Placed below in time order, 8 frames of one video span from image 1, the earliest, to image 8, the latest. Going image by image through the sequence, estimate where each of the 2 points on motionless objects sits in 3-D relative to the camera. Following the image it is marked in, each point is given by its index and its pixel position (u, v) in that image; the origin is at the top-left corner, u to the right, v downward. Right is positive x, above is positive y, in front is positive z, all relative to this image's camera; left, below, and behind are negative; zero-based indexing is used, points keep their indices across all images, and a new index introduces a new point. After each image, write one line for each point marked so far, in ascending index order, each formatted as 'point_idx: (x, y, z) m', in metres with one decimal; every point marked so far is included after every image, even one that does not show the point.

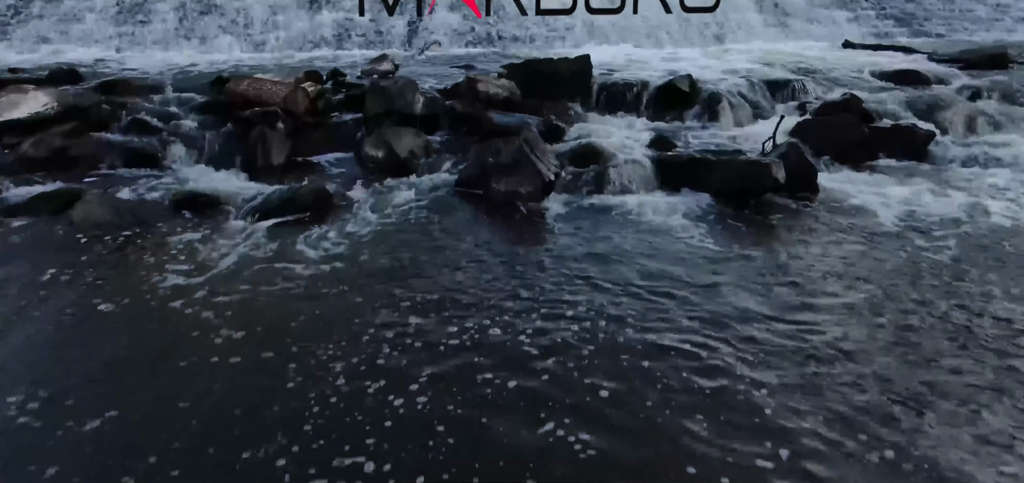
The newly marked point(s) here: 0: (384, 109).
0: (-1.3, +1.3, +7.5) m
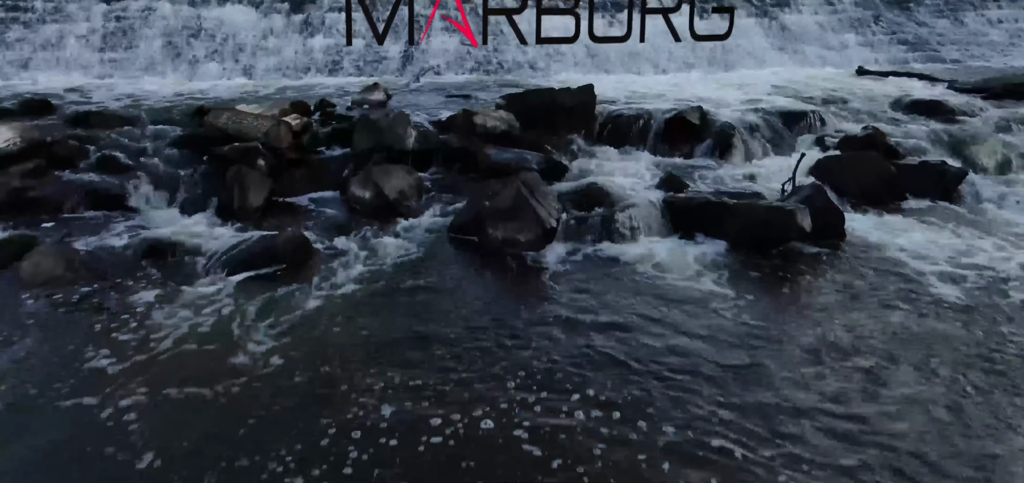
0: (-1.3, +0.9, +6.9) m
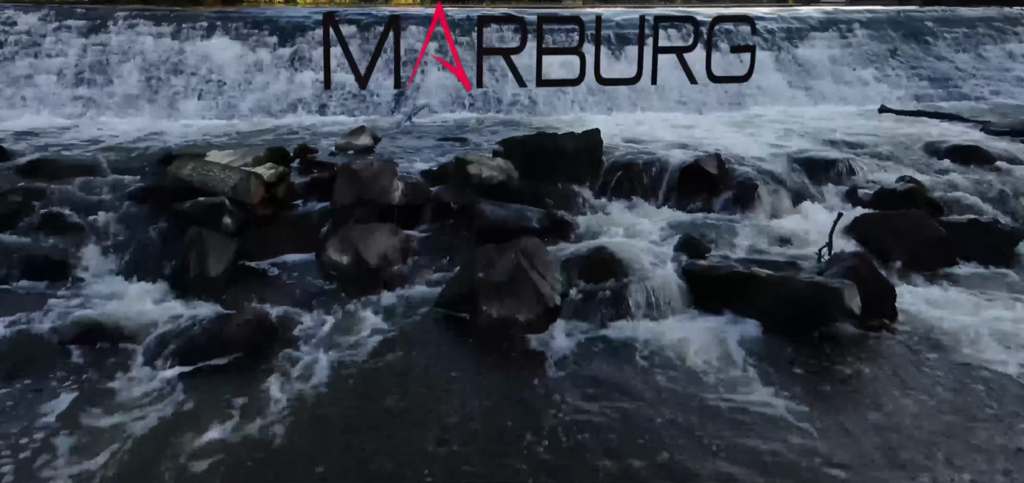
0: (-1.3, +0.3, +6.2) m
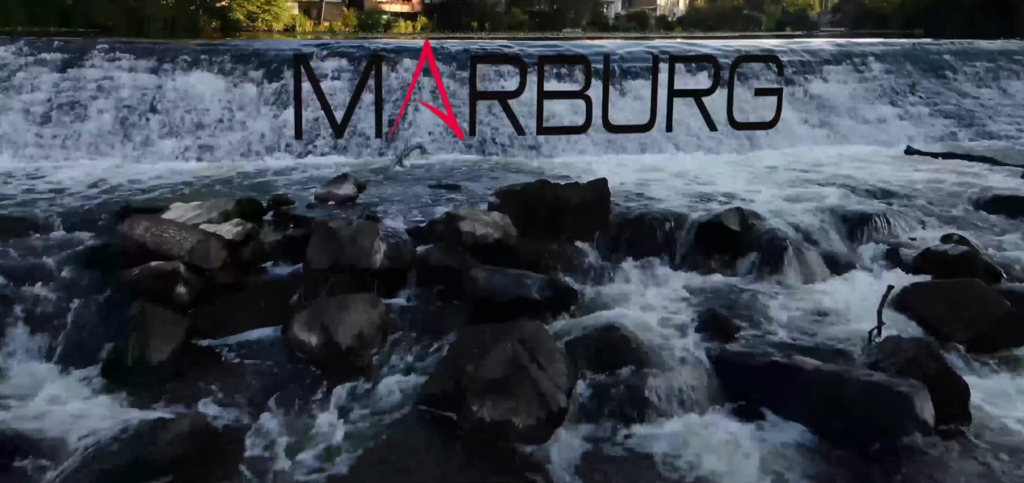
0: (-1.3, -0.2, +5.4) m
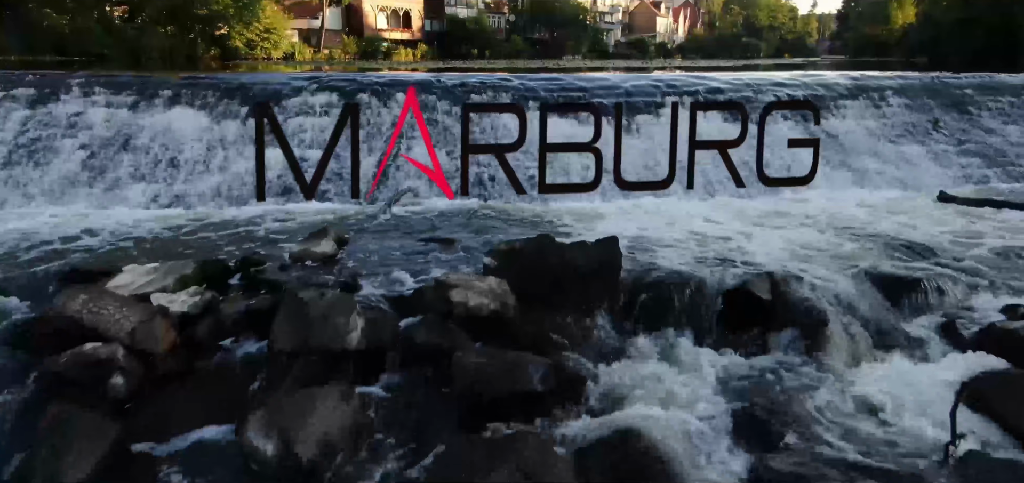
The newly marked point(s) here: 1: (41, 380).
0: (-1.3, -0.6, +4.7) m
1: (-2.7, -0.8, +4.3) m
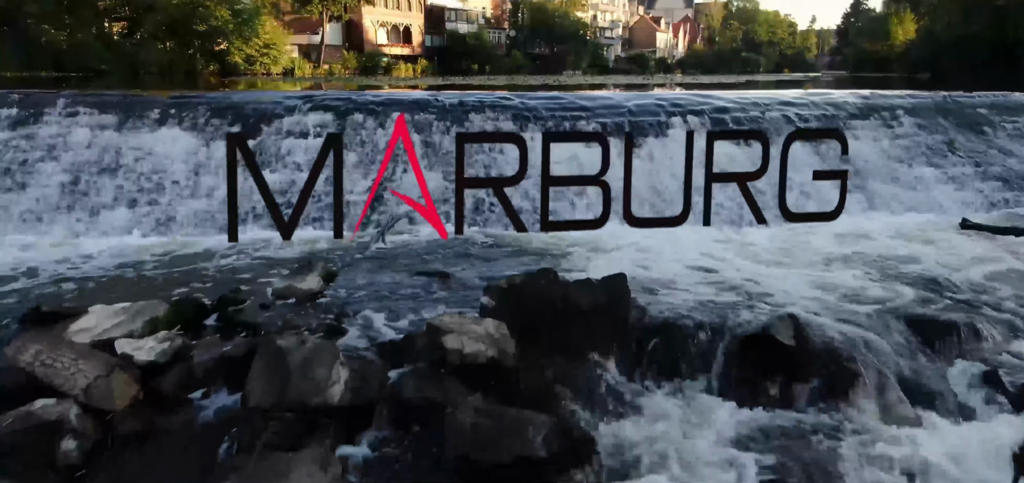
0: (-1.3, -0.9, +4.2) m
1: (-2.7, -1.0, +3.8) m
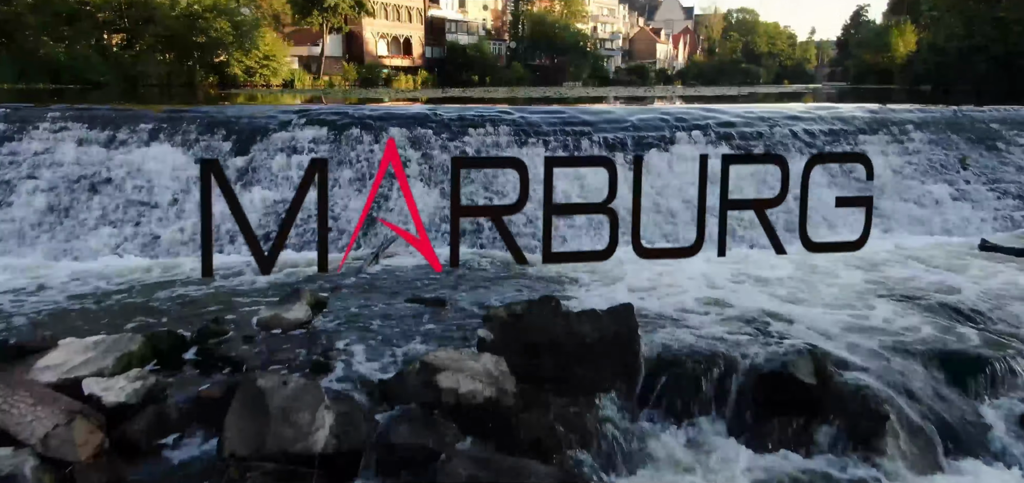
0: (-1.3, -1.1, +3.9) m
1: (-2.7, -1.2, +3.5) m
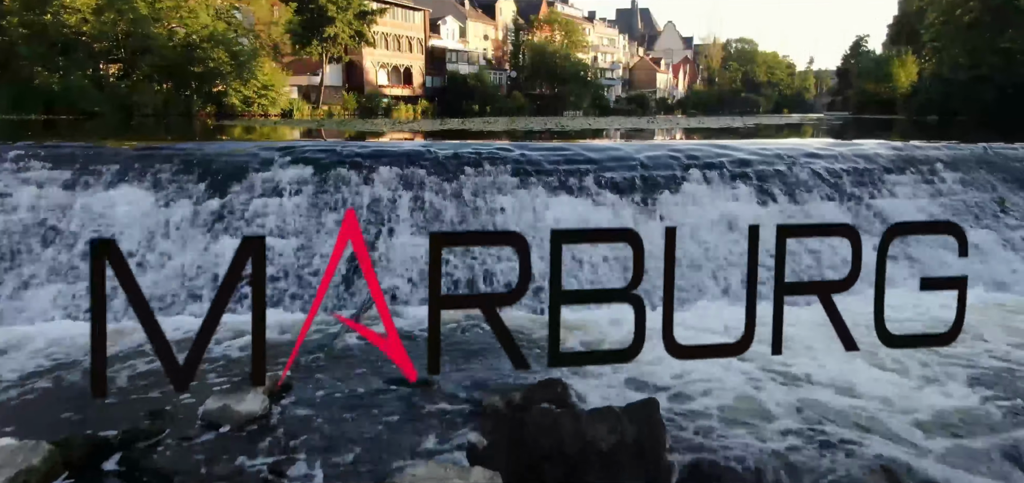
0: (-1.4, -1.5, +2.9) m
1: (-2.7, -1.6, +2.5) m
